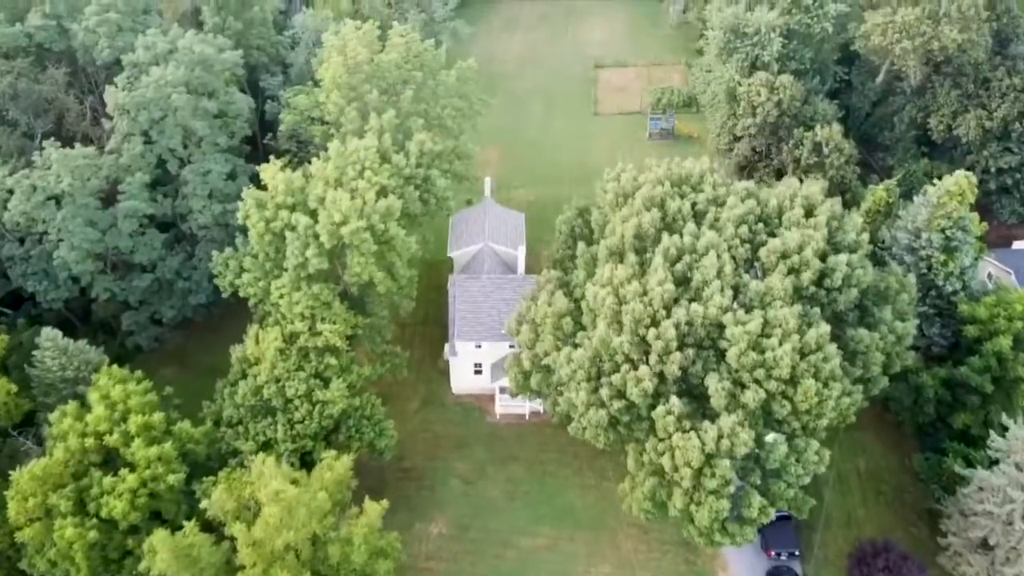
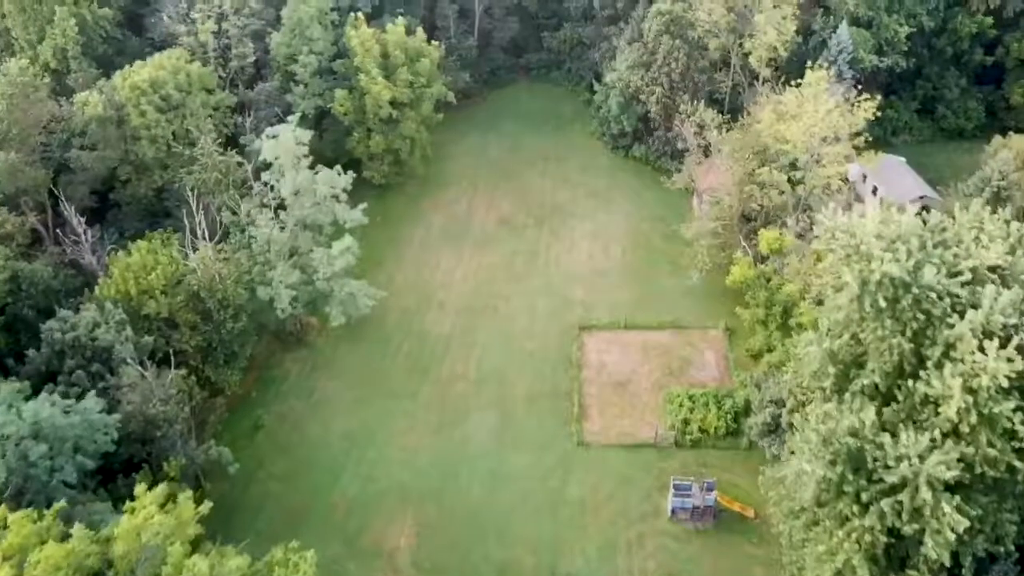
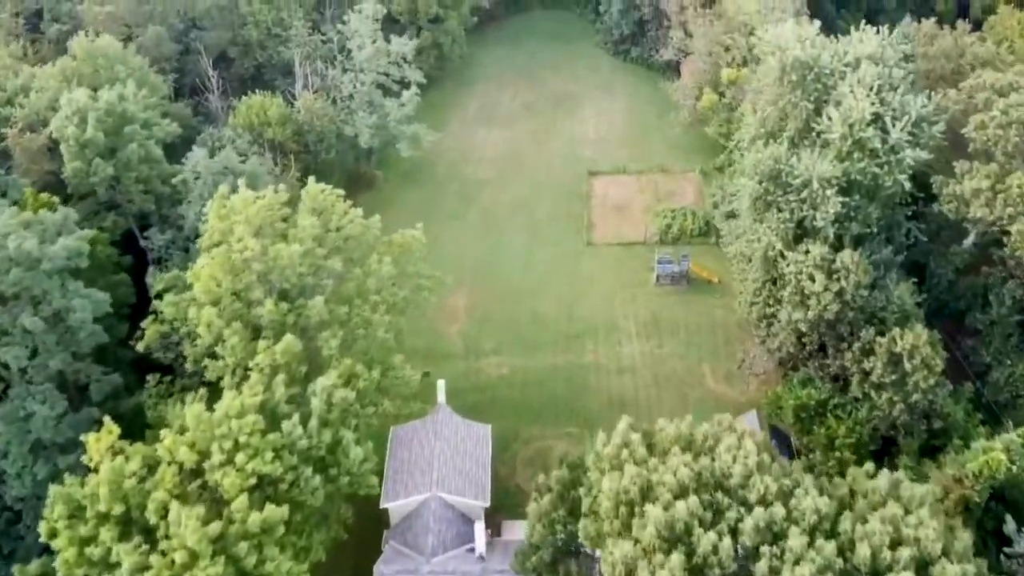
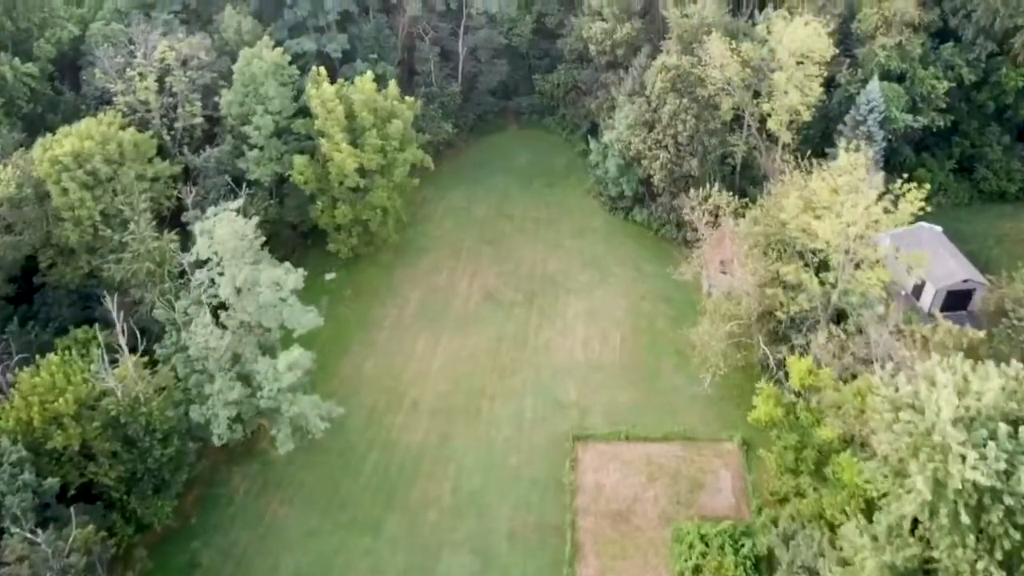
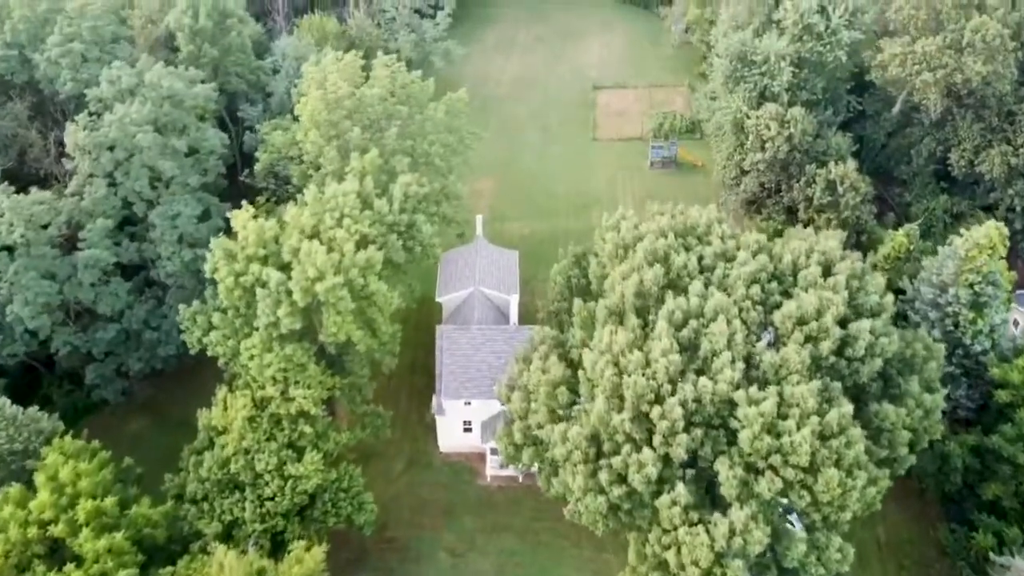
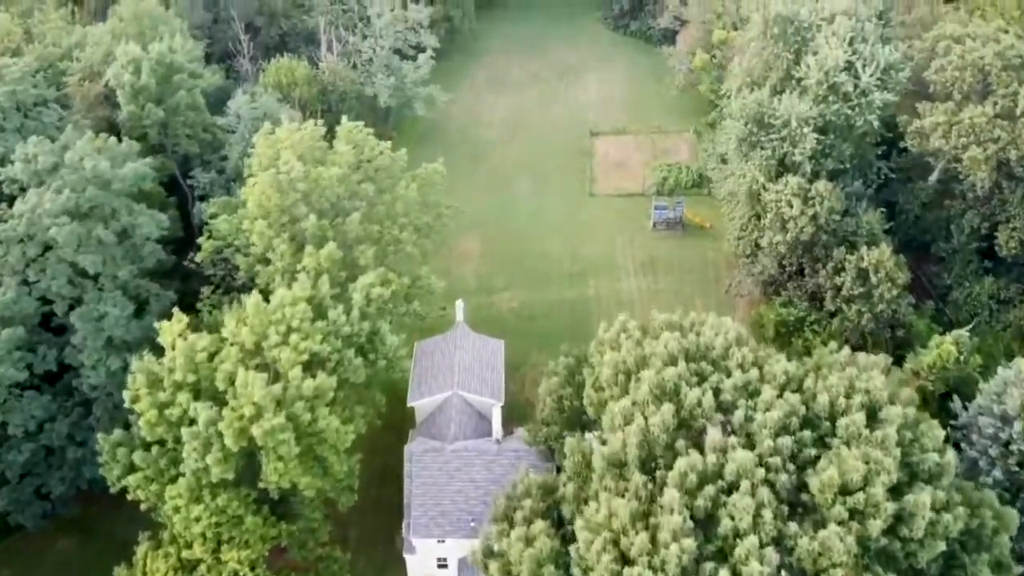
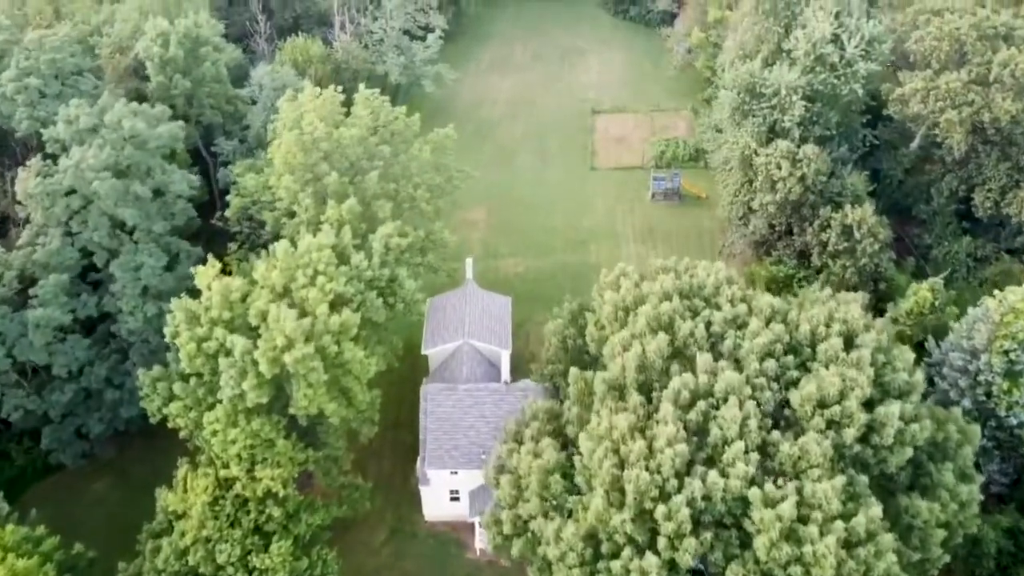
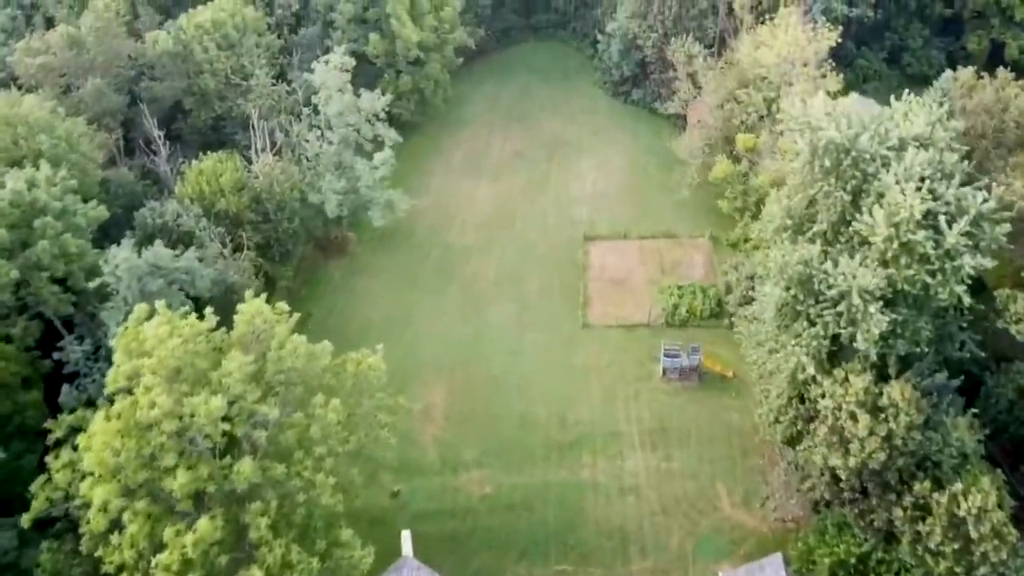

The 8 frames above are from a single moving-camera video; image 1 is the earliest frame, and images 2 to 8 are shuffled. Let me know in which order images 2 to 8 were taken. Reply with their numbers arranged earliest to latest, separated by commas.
5, 7, 6, 3, 8, 2, 4
